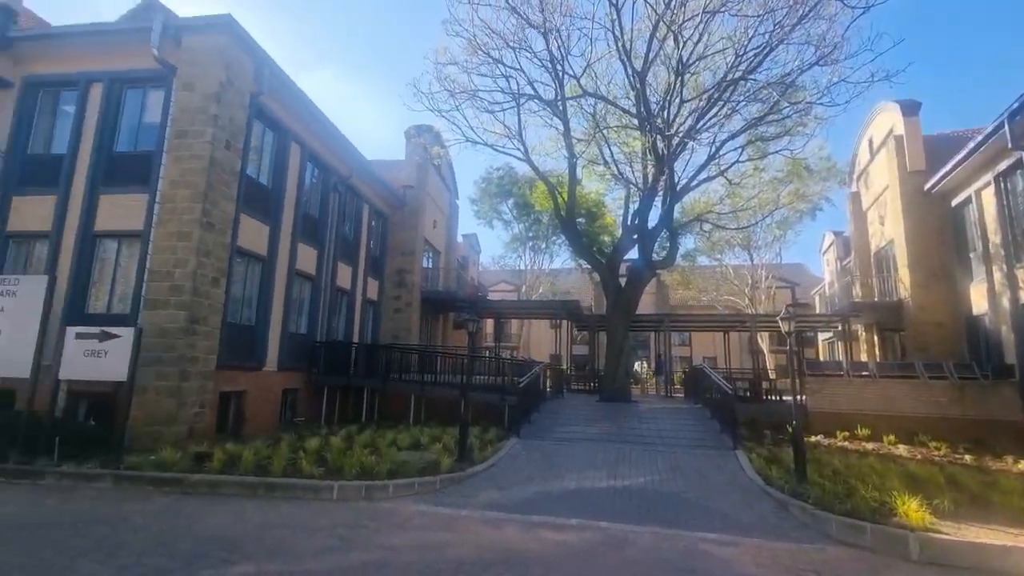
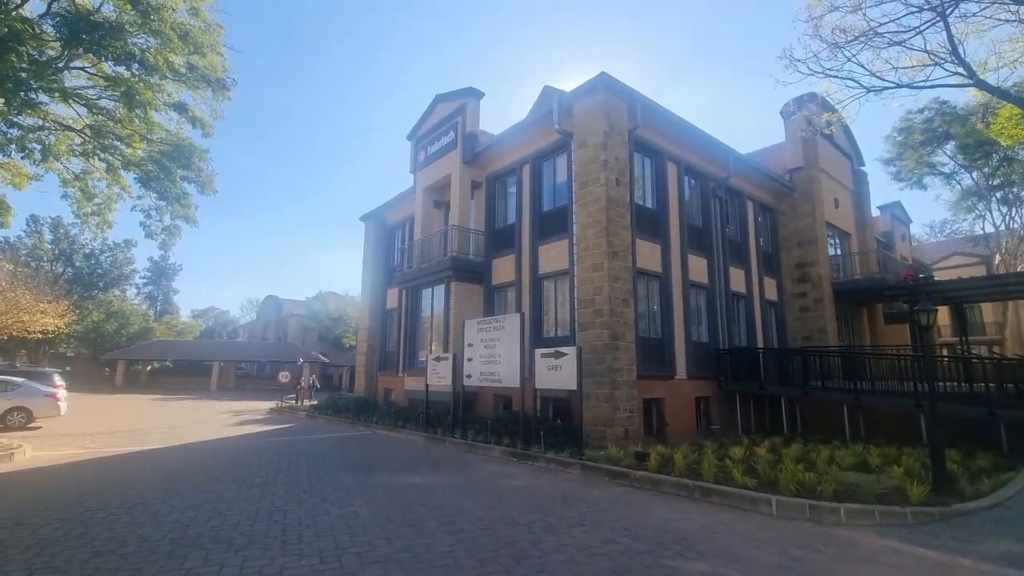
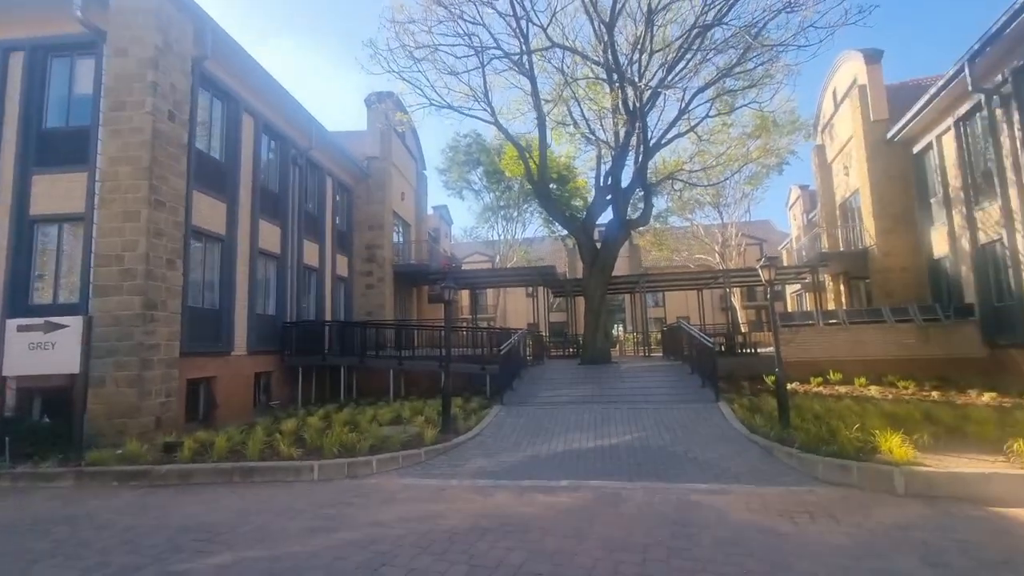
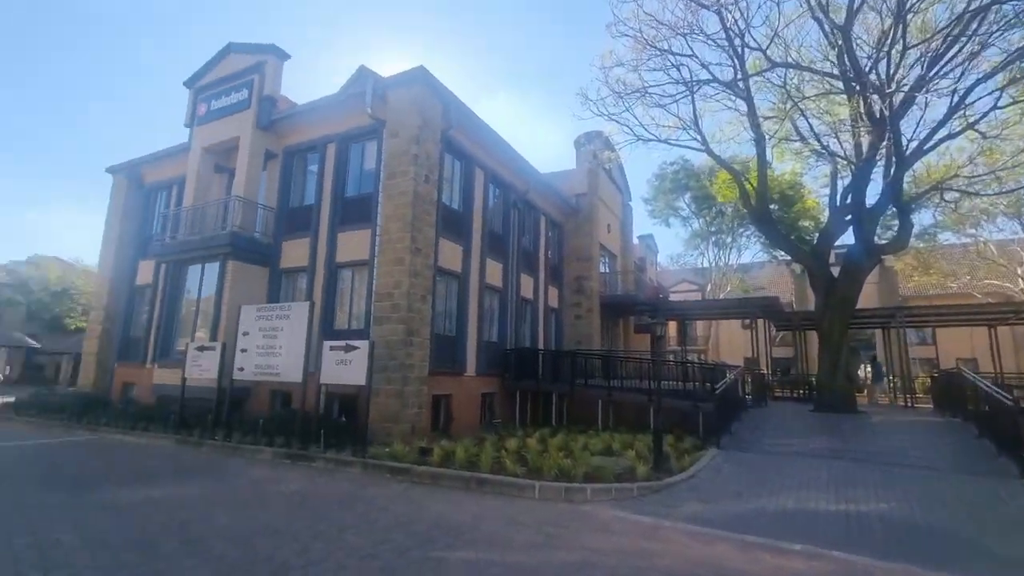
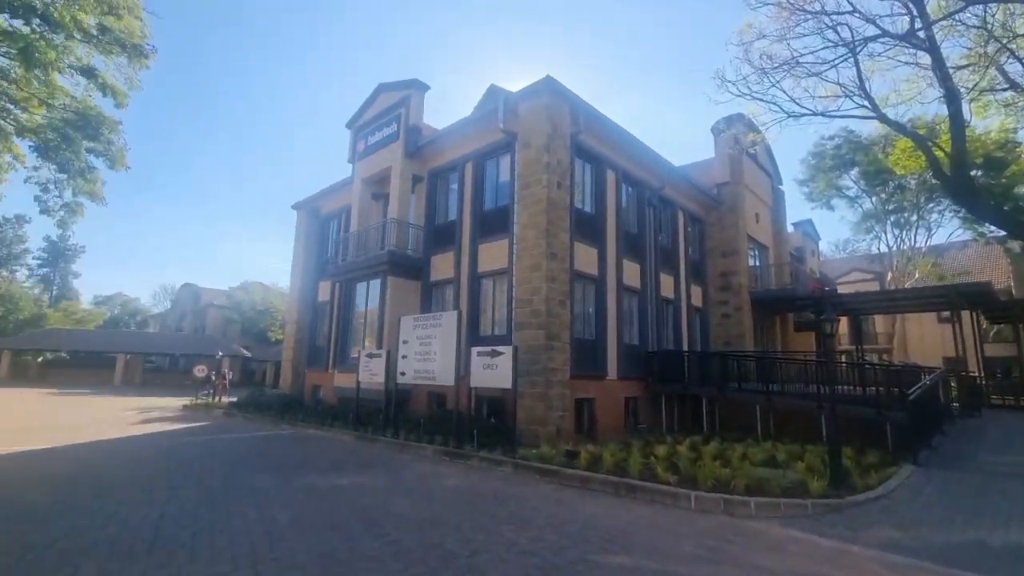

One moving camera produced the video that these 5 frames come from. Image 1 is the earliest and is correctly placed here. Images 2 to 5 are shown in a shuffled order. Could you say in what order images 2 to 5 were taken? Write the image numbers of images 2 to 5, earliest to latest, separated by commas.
4, 5, 2, 3
